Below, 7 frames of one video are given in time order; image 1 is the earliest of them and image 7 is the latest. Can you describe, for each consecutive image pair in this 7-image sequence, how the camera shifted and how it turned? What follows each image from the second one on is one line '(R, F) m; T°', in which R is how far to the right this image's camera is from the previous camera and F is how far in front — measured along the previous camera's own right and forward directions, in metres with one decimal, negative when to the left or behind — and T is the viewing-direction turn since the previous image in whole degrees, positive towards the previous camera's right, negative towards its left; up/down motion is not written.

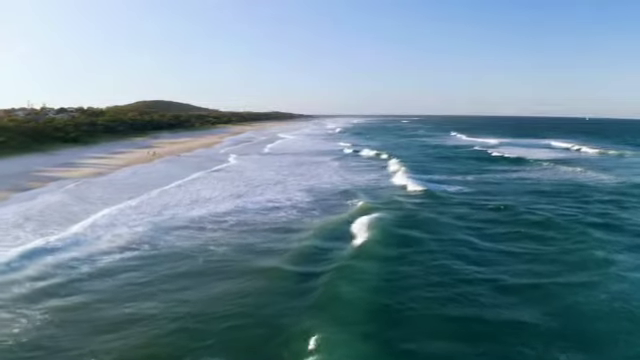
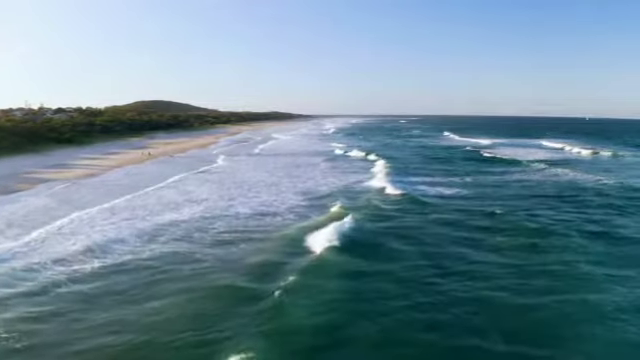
(+0.3, +0.6) m; 0°
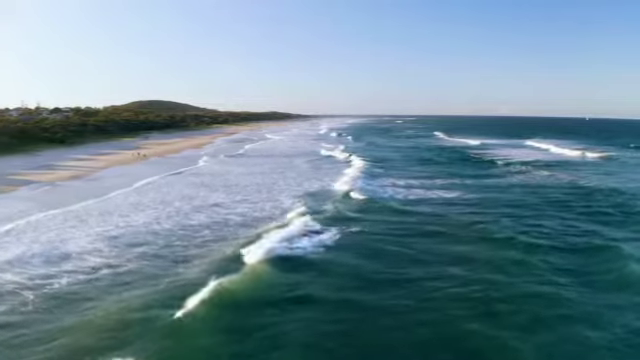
(+0.4, +1.0) m; 0°
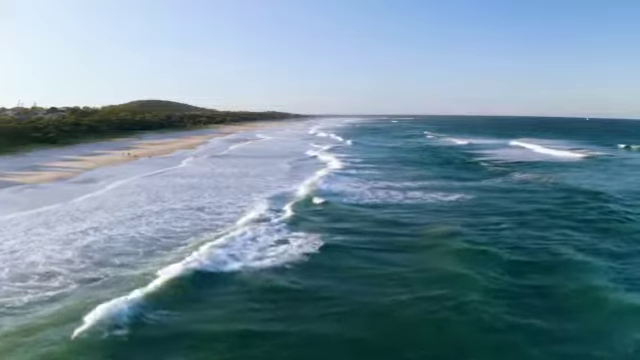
(+0.4, +0.9) m; 0°
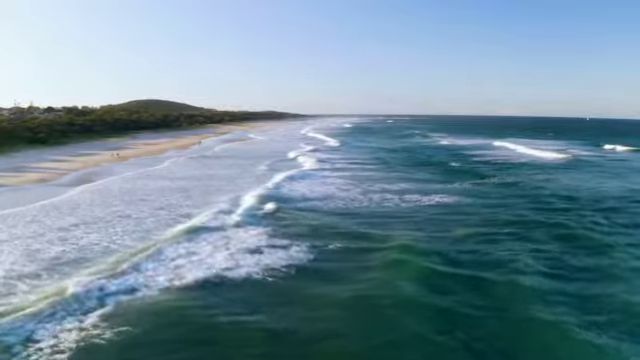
(+0.4, +1.1) m; 0°
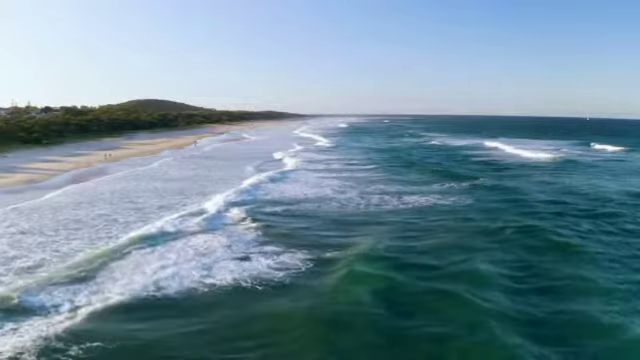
(+0.3, +0.6) m; 0°
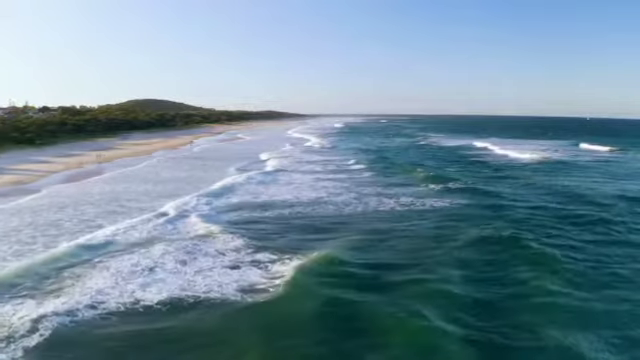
(+0.2, +0.8) m; 0°
